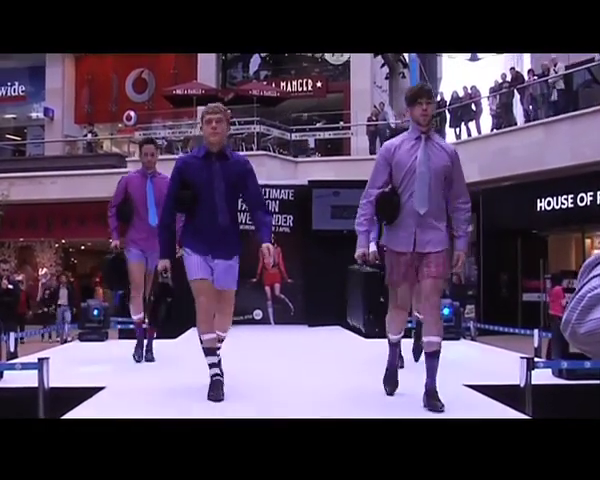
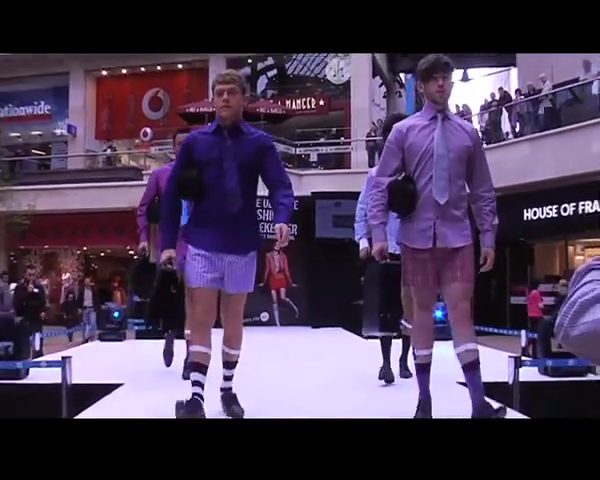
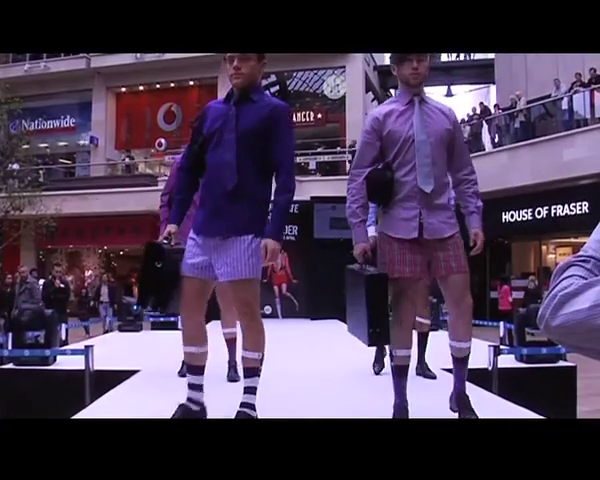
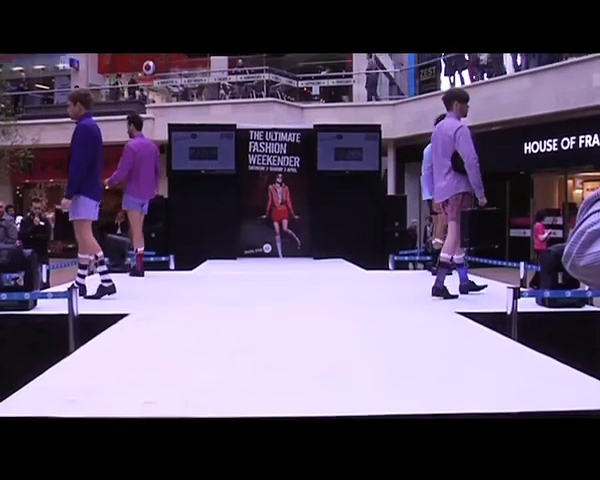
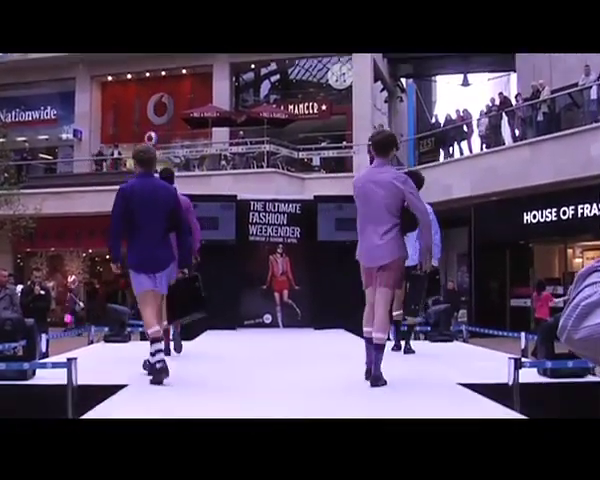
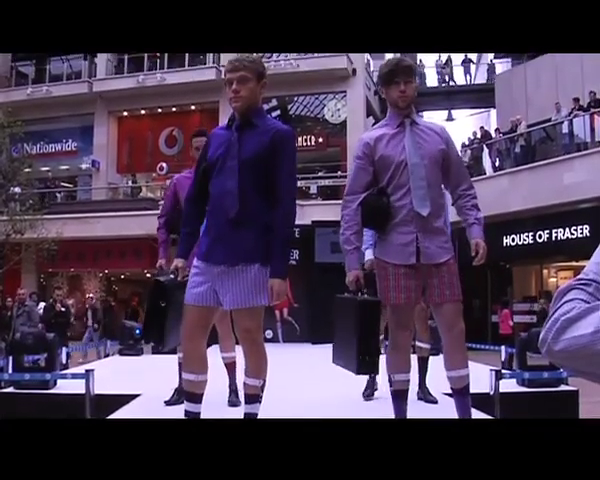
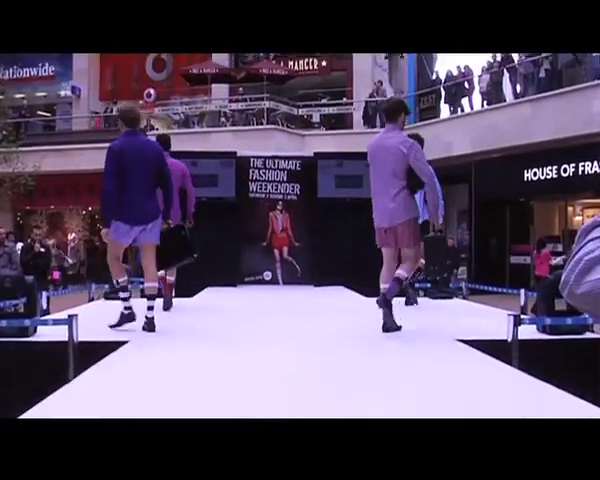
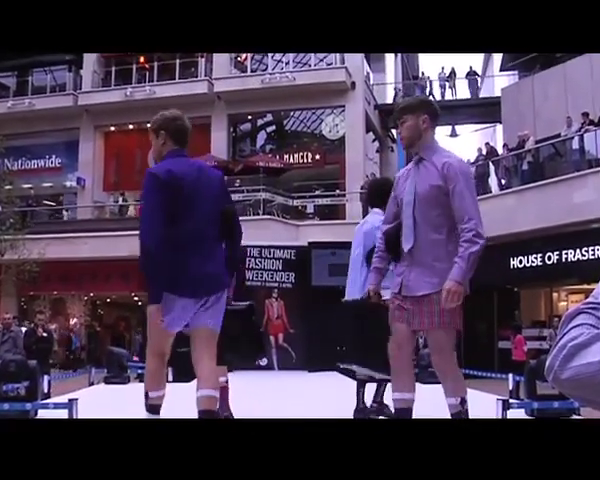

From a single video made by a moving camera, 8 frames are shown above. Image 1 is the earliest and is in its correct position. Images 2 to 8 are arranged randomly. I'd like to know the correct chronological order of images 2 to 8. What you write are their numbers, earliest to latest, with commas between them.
2, 3, 6, 8, 5, 7, 4
